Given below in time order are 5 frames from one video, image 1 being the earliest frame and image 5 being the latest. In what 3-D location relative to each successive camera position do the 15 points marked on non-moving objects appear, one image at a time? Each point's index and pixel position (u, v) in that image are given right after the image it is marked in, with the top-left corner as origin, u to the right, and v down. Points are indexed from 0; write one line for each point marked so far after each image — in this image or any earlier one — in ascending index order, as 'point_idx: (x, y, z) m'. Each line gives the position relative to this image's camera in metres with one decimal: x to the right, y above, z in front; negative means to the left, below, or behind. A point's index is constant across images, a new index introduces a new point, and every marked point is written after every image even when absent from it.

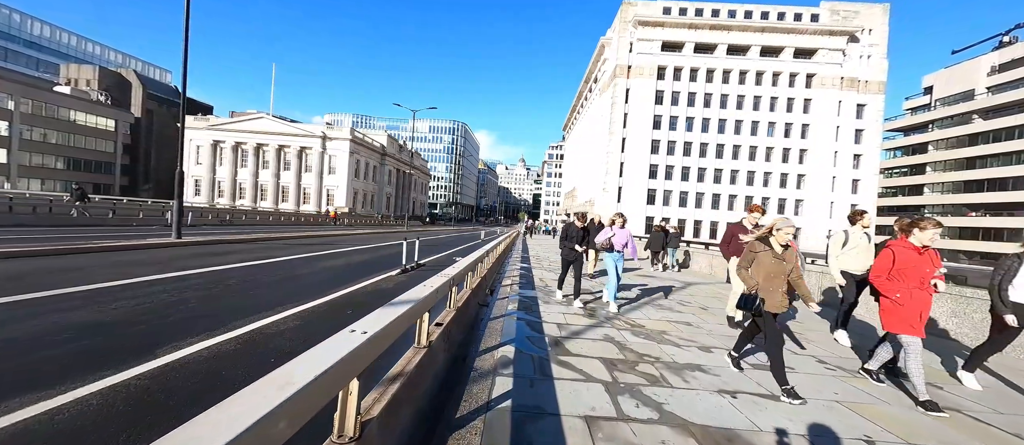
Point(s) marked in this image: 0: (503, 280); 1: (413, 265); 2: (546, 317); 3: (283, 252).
0: (-0.2, -1.6, +9.9) m
1: (-3.1, -1.4, +11.4) m
2: (+0.6, -1.6, +6.2) m
3: (-8.8, -1.1, +14.0) m
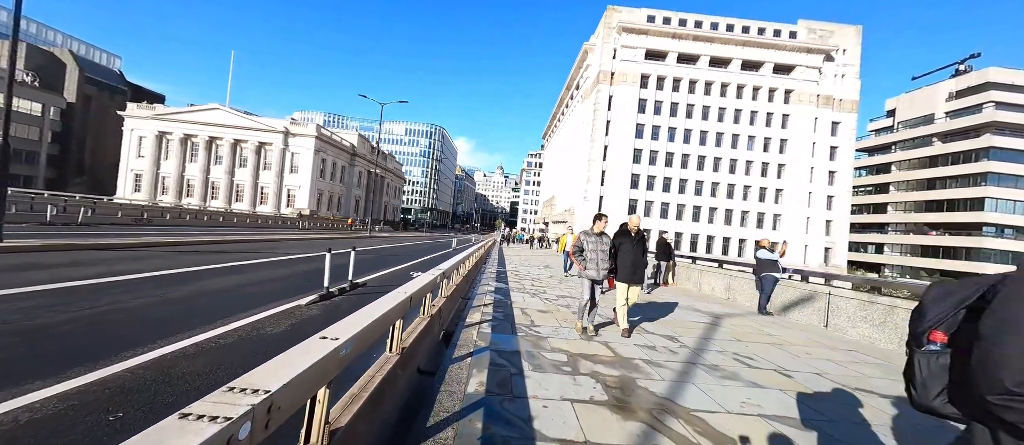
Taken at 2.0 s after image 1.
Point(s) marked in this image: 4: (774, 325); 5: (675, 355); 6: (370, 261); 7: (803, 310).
0: (-0.8, -1.8, +6.8) m
1: (-3.8, -1.5, +8.1) m
2: (+0.3, -1.7, +3.2) m
3: (-9.6, -1.1, +10.3) m
4: (+6.0, -2.4, +8.4) m
5: (+2.3, -1.9, +5.2) m
6: (-5.7, -1.6, +14.8) m
7: (+7.0, -2.1, +8.8) m
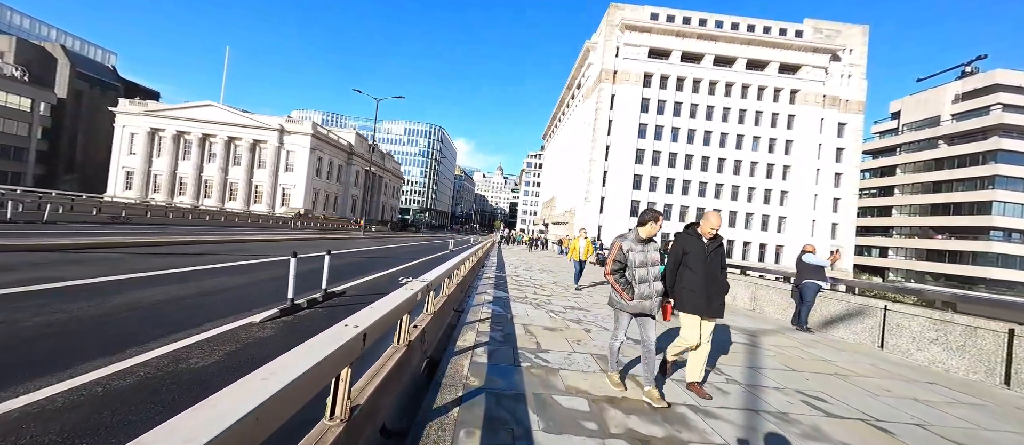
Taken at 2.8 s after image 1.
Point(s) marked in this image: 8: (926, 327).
0: (-0.8, -1.8, +5.6) m
1: (-3.8, -1.5, +6.9) m
2: (+0.3, -1.7, +2.0) m
3: (-9.5, -1.0, +9.1) m
4: (+6.0, -2.4, +7.2) m
5: (+2.4, -1.9, +4.0) m
6: (-5.7, -1.6, +13.5) m
7: (+7.0, -2.2, +7.6) m
8: (+7.1, -1.8, +6.3) m
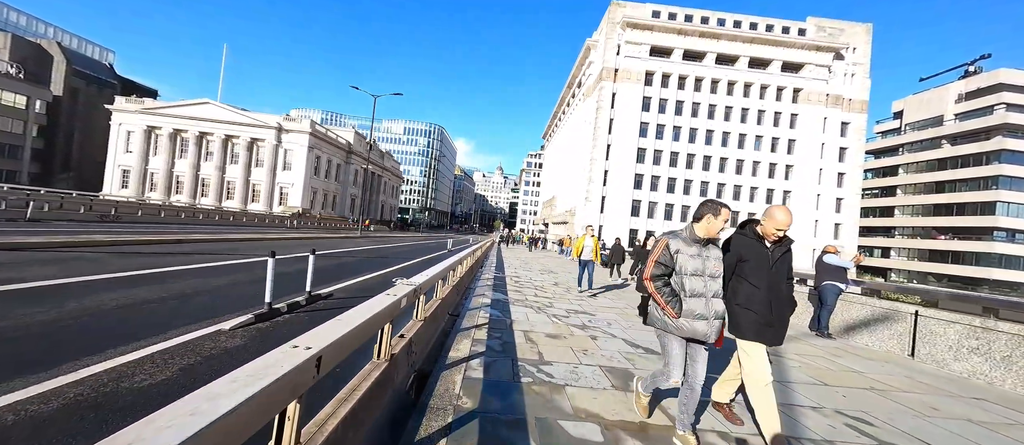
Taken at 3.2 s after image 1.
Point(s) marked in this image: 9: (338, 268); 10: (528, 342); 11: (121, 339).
0: (-0.8, -1.7, +5.1) m
1: (-3.8, -1.4, +6.4) m
2: (+0.3, -1.6, +1.4) m
3: (-9.6, -1.0, +8.6) m
4: (+6.0, -2.4, +6.6) m
5: (+2.3, -1.9, +3.4) m
6: (-5.7, -1.5, +13.0) m
7: (+7.0, -2.1, +7.0) m
8: (+7.1, -1.8, +5.7) m
9: (-5.9, -1.5, +12.2) m
10: (+0.2, -1.8, +5.4) m
11: (-4.6, -1.4, +4.3) m
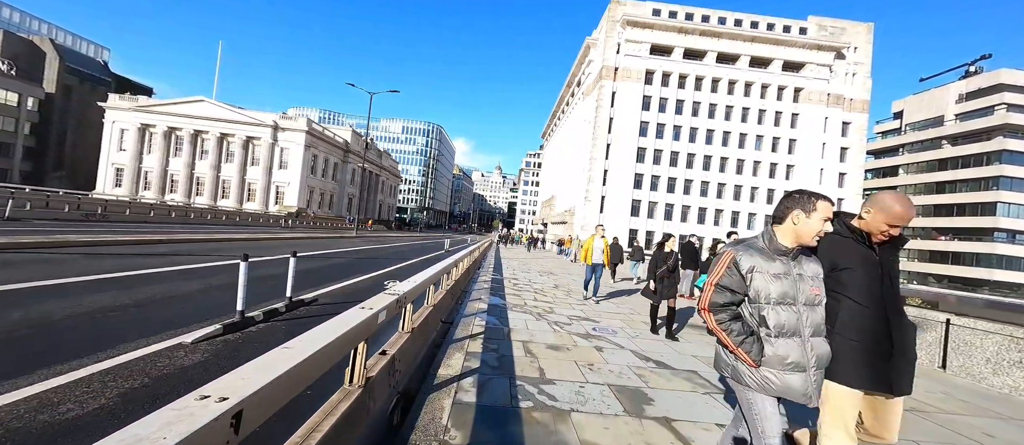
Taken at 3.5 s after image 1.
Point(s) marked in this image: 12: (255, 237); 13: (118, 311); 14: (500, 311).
0: (-0.8, -1.7, +4.6) m
1: (-3.8, -1.4, +5.8) m
2: (+0.3, -1.6, +0.9) m
3: (-9.6, -1.0, +8.0) m
4: (+6.0, -2.4, +6.1) m
5: (+2.3, -1.9, +2.9) m
6: (-5.8, -1.5, +12.4) m
7: (+7.0, -2.2, +6.5) m
8: (+7.1, -1.8, +5.2) m
9: (-5.9, -1.5, +11.7) m
10: (+0.2, -1.8, +4.9) m
11: (-4.6, -1.4, +3.8) m
12: (-13.7, -0.8, +19.5) m
13: (-5.7, -1.3, +5.2) m
14: (-0.3, -1.8, +7.6) m
